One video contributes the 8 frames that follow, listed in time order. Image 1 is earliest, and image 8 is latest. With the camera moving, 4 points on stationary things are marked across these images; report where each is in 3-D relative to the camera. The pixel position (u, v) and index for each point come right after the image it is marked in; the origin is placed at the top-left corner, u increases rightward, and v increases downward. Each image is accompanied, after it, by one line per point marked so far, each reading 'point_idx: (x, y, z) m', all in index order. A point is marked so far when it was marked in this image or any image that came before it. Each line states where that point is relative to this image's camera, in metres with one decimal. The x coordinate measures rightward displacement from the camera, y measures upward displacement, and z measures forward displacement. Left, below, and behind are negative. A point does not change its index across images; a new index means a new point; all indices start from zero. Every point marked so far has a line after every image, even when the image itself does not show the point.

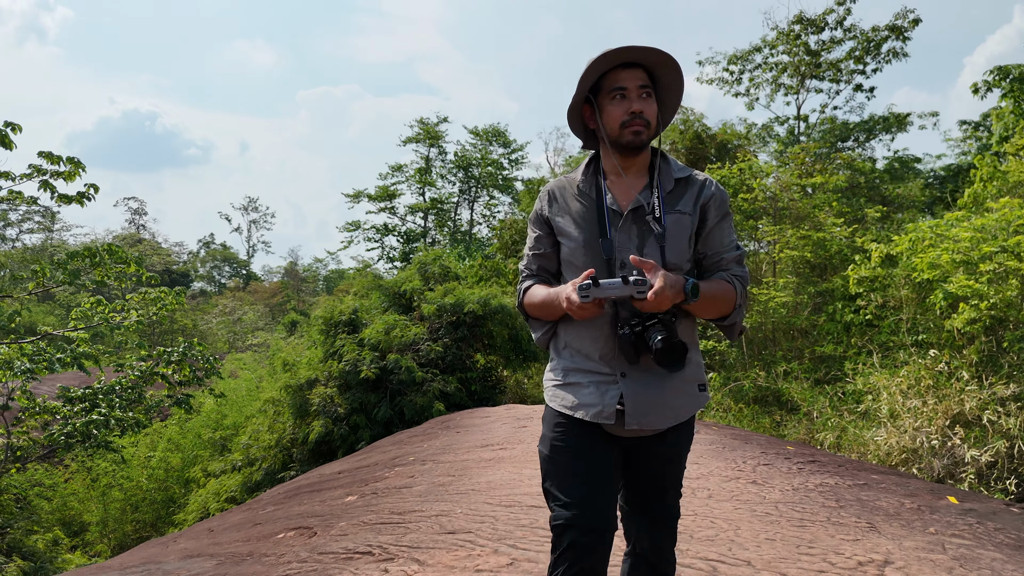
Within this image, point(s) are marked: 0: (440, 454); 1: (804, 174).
0: (-0.5, -1.2, +5.0) m
1: (+4.7, +1.9, +11.0) m
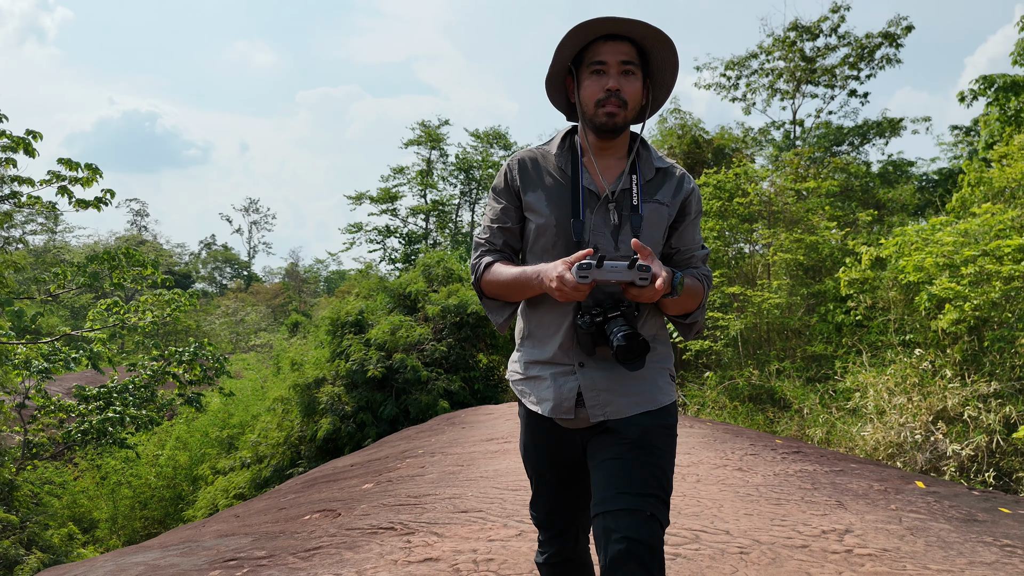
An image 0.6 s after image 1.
0: (-0.5, -1.3, +5.3) m
1: (+4.8, +1.8, +11.3) m
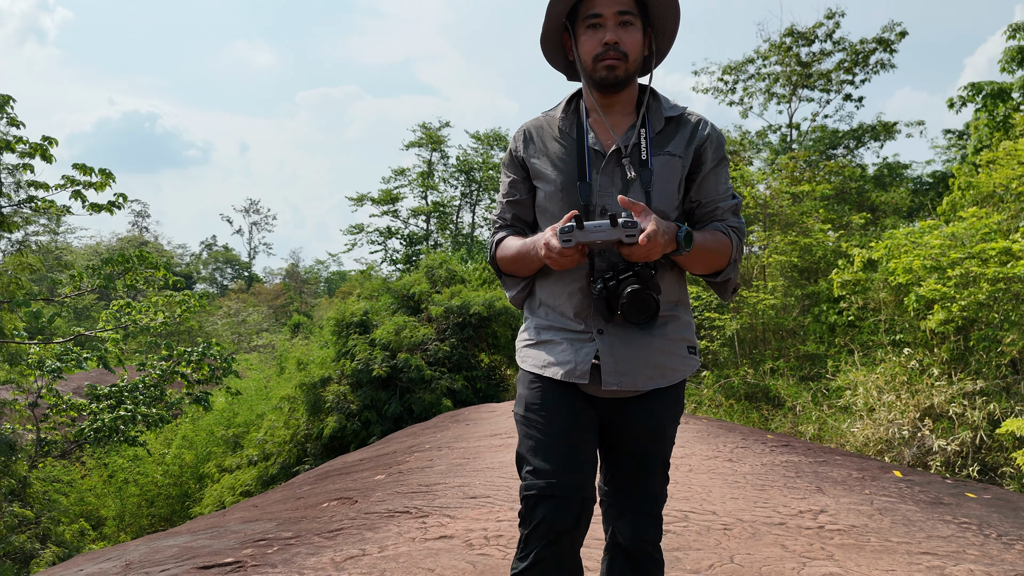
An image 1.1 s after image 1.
0: (-0.5, -1.3, +5.6) m
1: (+4.8, +1.8, +11.5) m
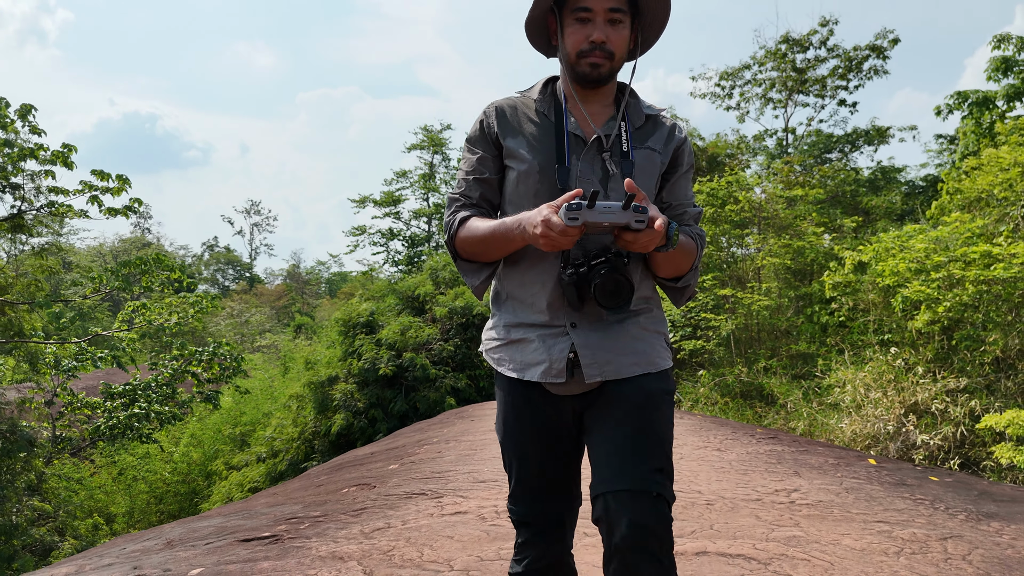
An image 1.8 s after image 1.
0: (-0.4, -1.3, +5.9) m
1: (+4.8, +1.8, +11.9) m
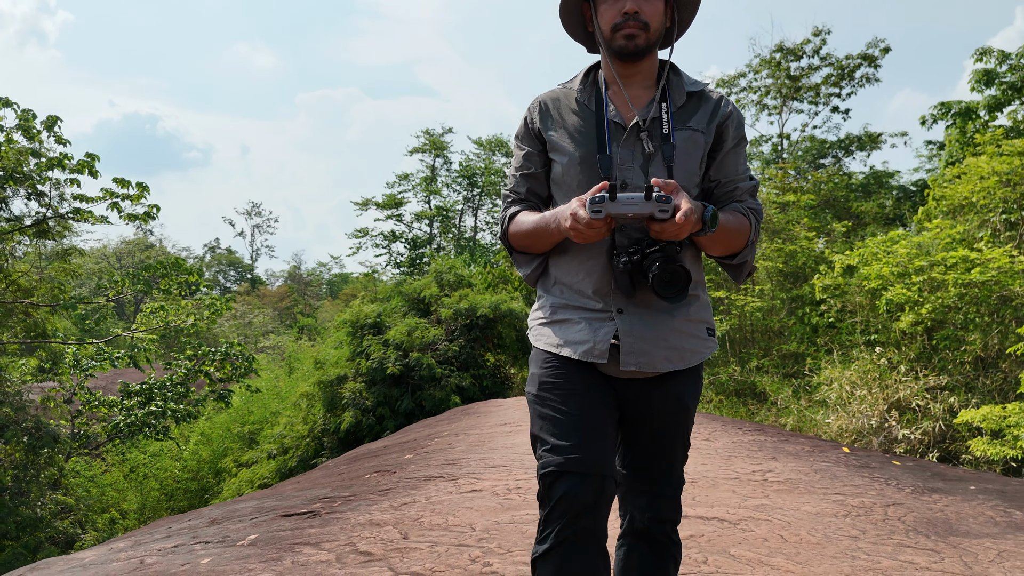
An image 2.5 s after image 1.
0: (-0.4, -1.3, +6.3) m
1: (+4.9, +1.7, +12.3) m
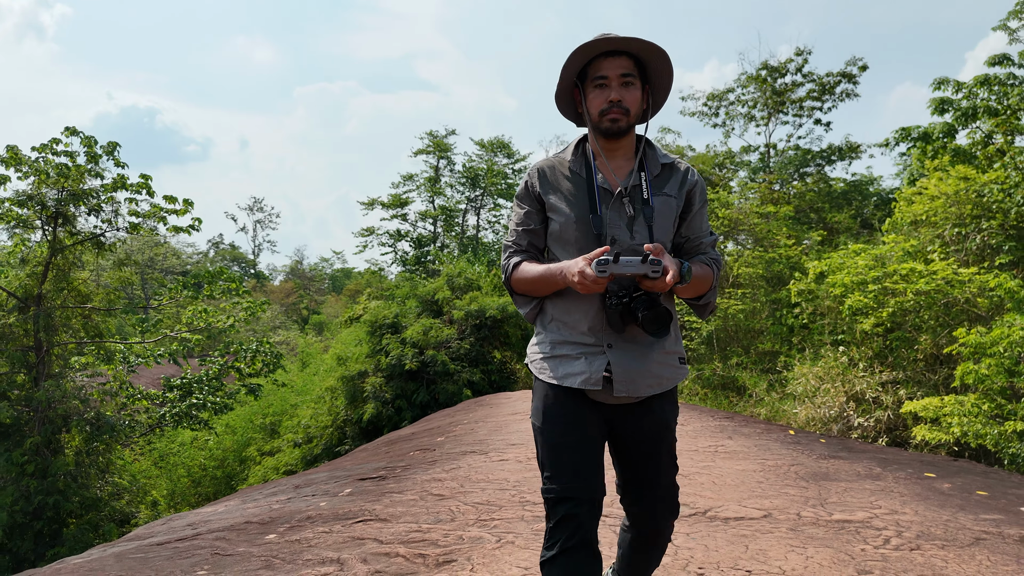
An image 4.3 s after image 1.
0: (-0.3, -1.4, +7.4) m
1: (+5.0, +1.7, +13.4) m
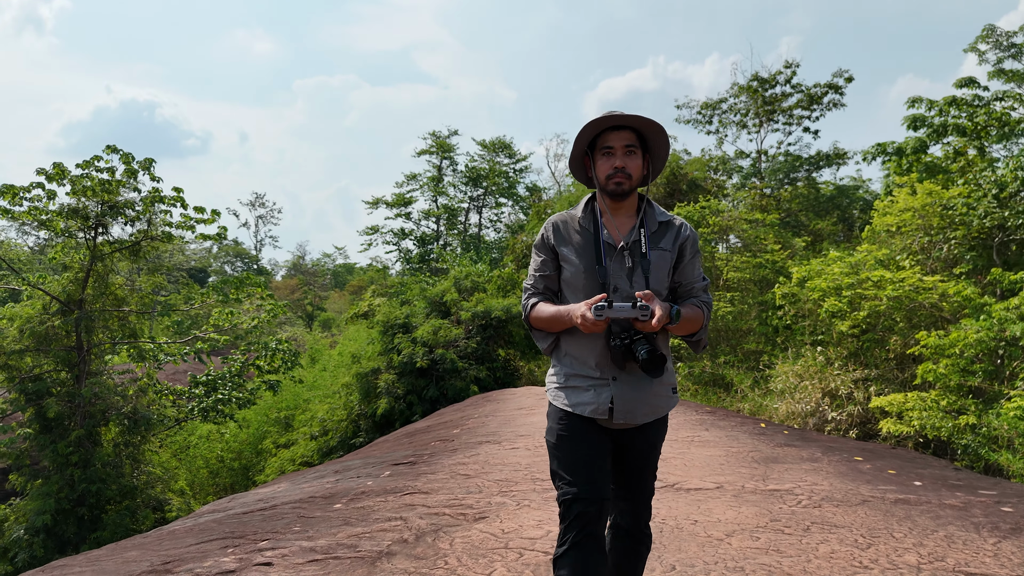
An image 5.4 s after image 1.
0: (-0.2, -1.5, +8.2) m
1: (+5.0, +1.7, +14.2) m
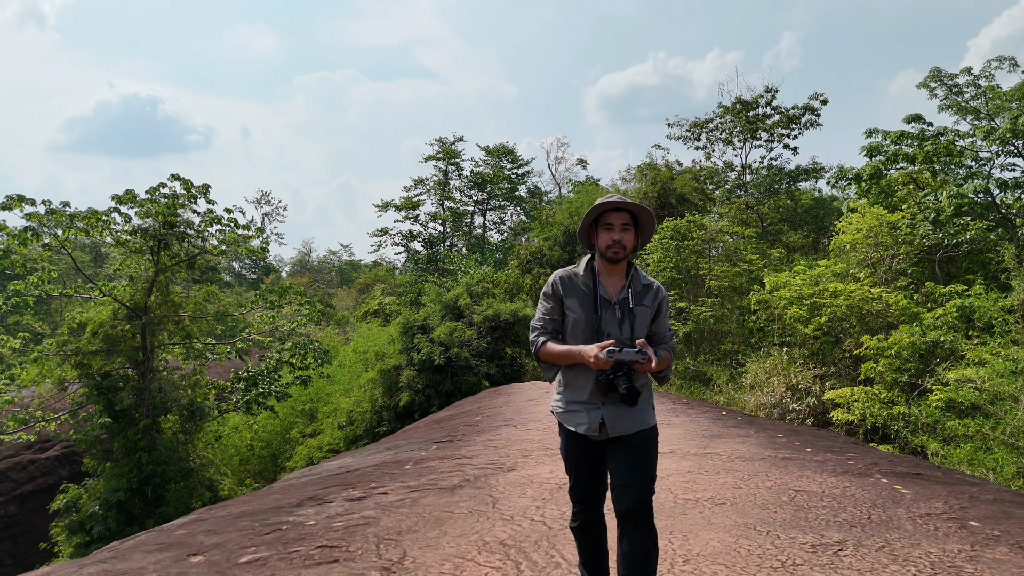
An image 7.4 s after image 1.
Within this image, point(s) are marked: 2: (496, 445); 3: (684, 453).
0: (-0.1, -1.7, +9.8) m
1: (+5.2, +1.5, +15.7) m
2: (-0.1, -1.4, +5.9) m
3: (+1.2, -1.2, +4.9) m
